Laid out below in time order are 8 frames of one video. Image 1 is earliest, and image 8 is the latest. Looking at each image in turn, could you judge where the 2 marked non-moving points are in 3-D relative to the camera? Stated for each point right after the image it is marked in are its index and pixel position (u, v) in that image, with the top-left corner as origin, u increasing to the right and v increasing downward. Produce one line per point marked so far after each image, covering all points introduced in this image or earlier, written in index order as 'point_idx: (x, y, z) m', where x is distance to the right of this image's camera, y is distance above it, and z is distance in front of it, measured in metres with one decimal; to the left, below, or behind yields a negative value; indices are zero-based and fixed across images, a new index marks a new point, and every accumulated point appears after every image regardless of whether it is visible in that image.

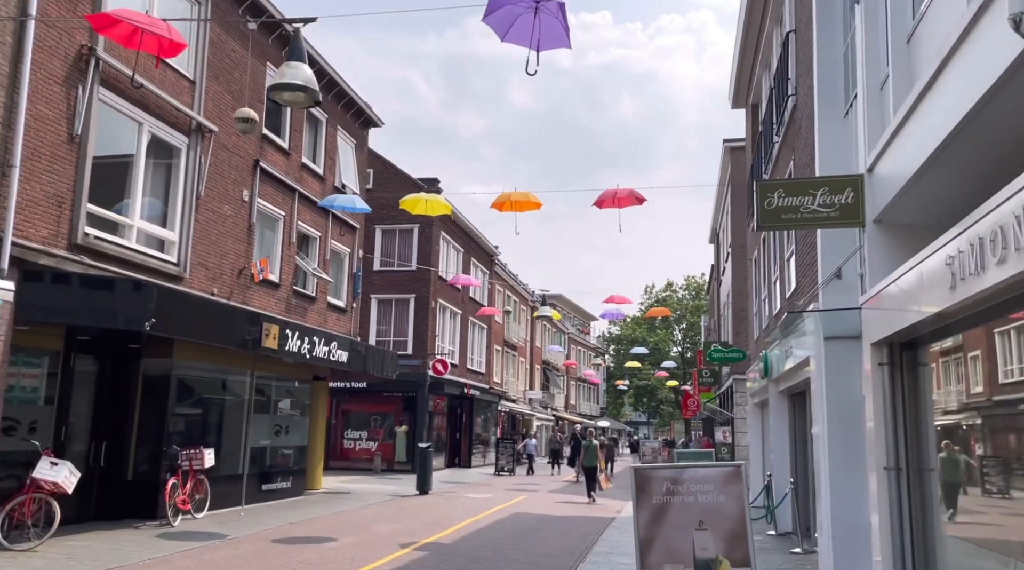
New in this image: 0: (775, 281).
0: (+4.5, +0.1, +15.8) m
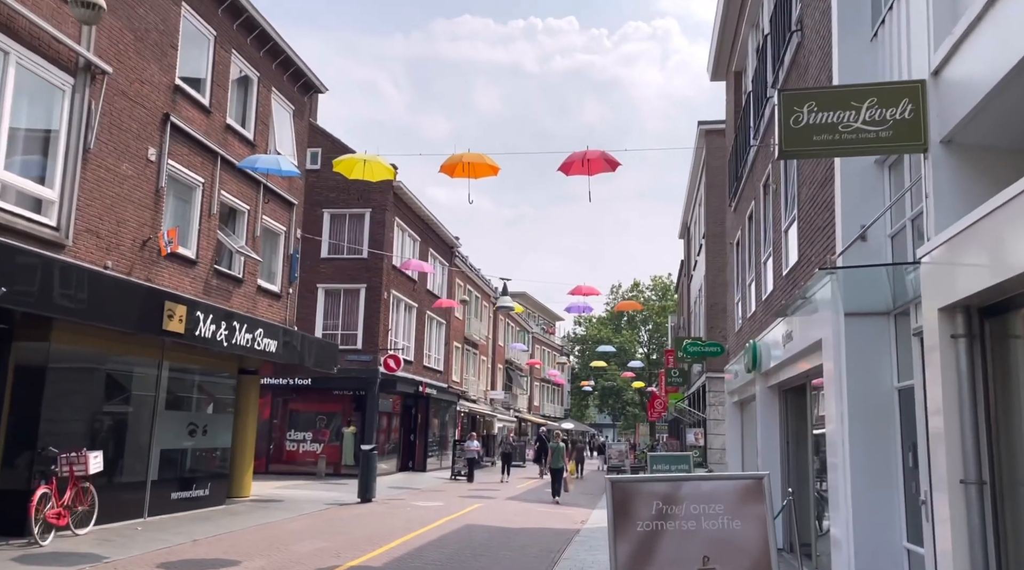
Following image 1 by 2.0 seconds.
0: (+3.7, +0.4, +13.8) m
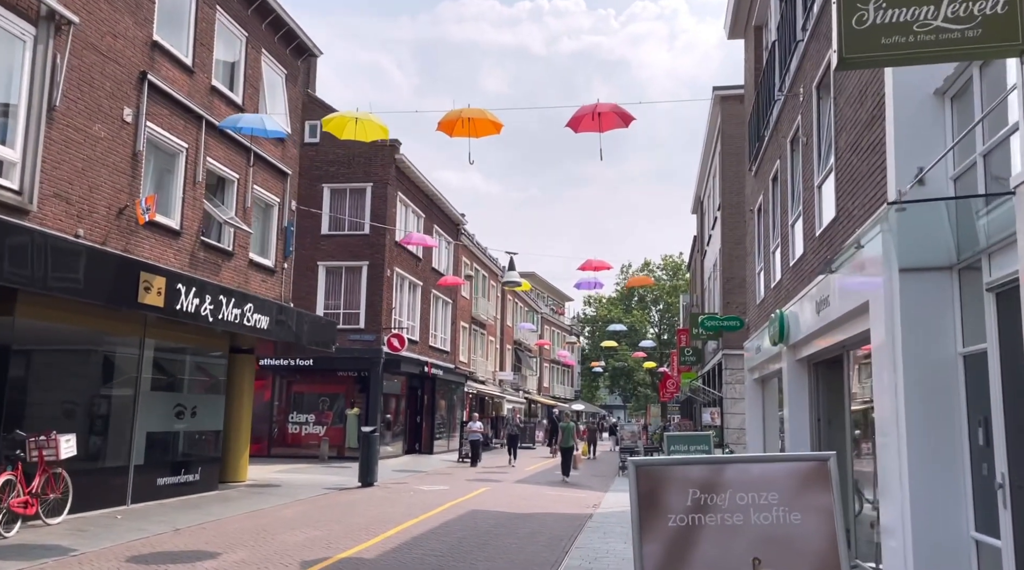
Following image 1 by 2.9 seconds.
0: (+3.8, +0.9, +12.7) m
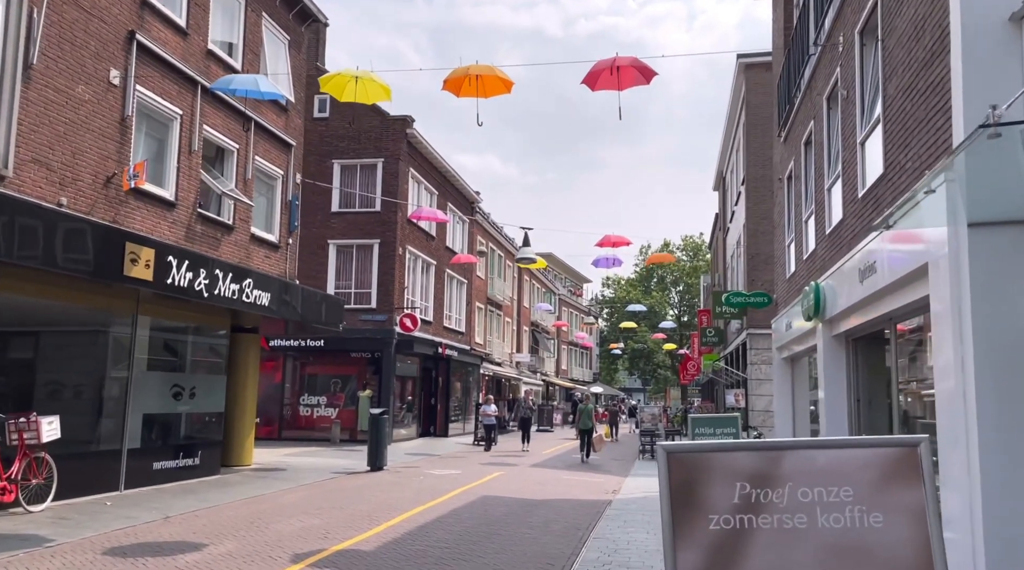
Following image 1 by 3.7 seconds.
0: (+4.0, +1.2, +11.7) m
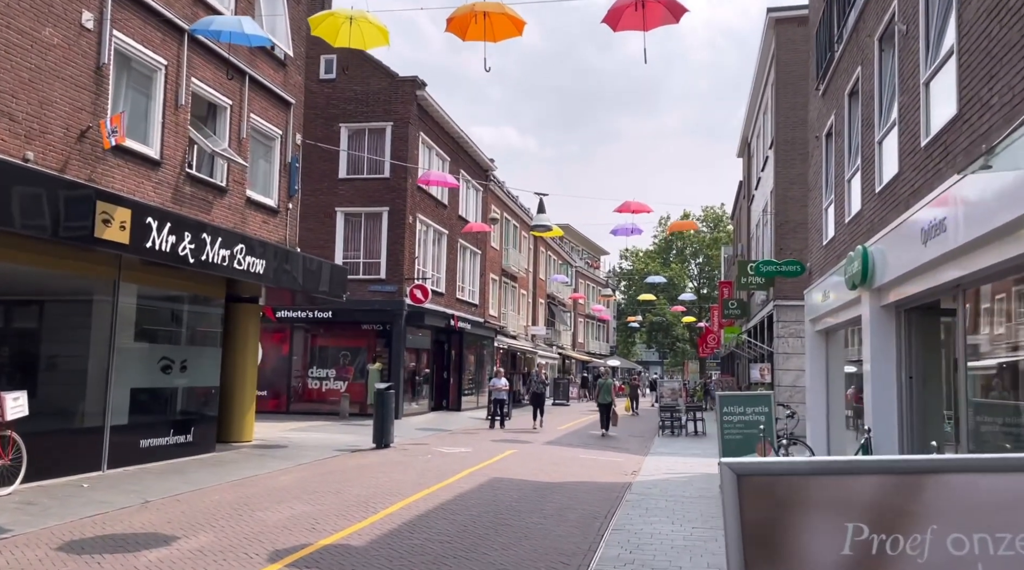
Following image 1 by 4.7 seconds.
0: (+4.1, +1.6, +10.5) m
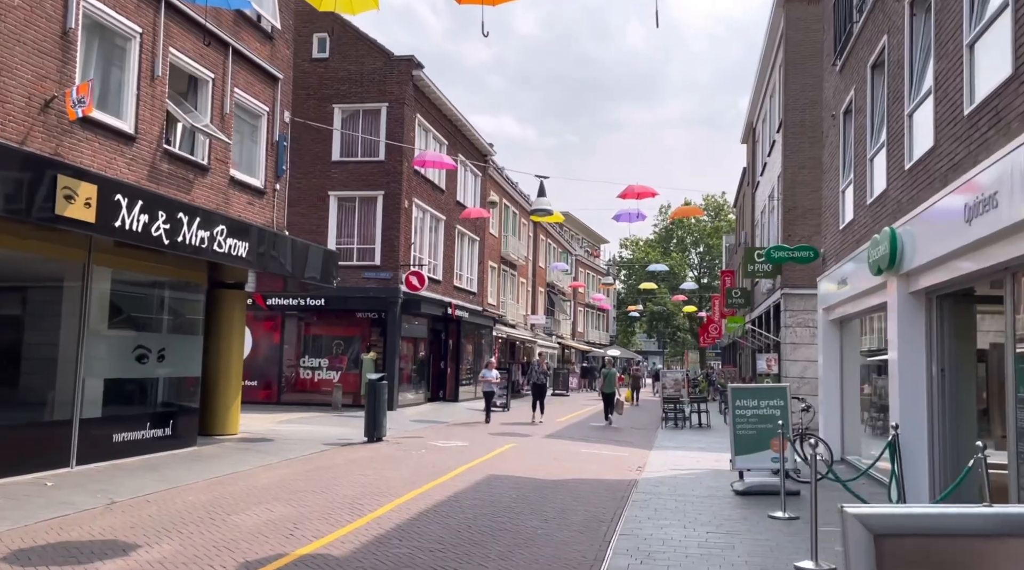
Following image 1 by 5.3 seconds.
0: (+4.1, +1.8, +9.6) m
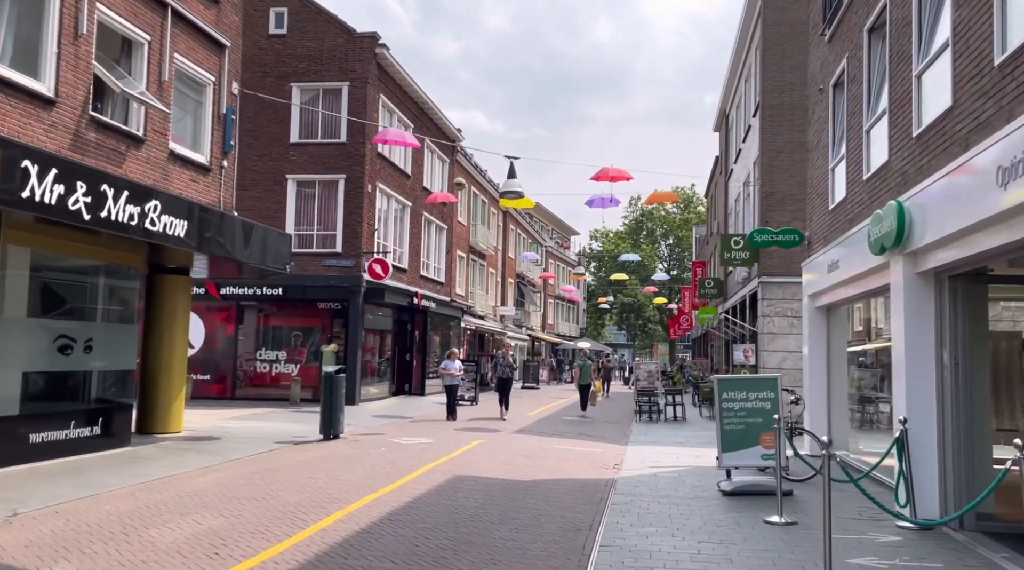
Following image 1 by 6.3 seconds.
0: (+3.8, +2.0, +8.6) m
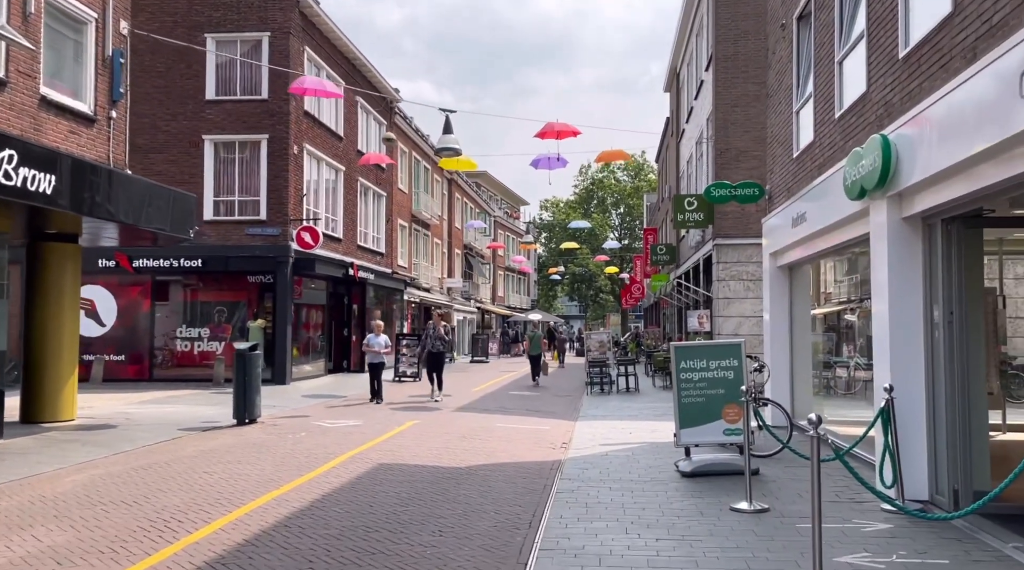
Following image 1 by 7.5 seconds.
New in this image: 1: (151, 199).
0: (+3.1, +2.4, +7.2) m
1: (-5.2, +1.2, +13.3) m
